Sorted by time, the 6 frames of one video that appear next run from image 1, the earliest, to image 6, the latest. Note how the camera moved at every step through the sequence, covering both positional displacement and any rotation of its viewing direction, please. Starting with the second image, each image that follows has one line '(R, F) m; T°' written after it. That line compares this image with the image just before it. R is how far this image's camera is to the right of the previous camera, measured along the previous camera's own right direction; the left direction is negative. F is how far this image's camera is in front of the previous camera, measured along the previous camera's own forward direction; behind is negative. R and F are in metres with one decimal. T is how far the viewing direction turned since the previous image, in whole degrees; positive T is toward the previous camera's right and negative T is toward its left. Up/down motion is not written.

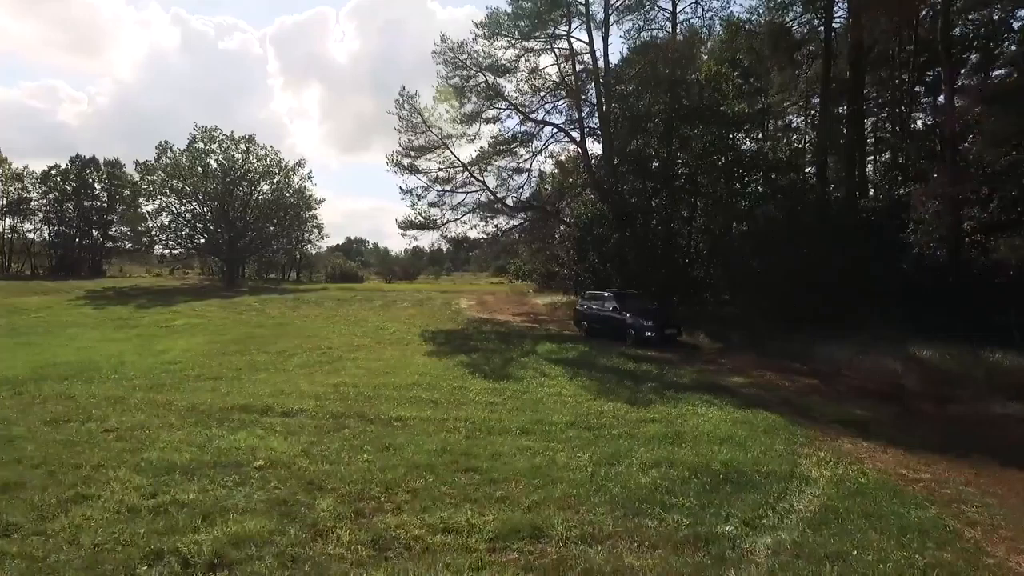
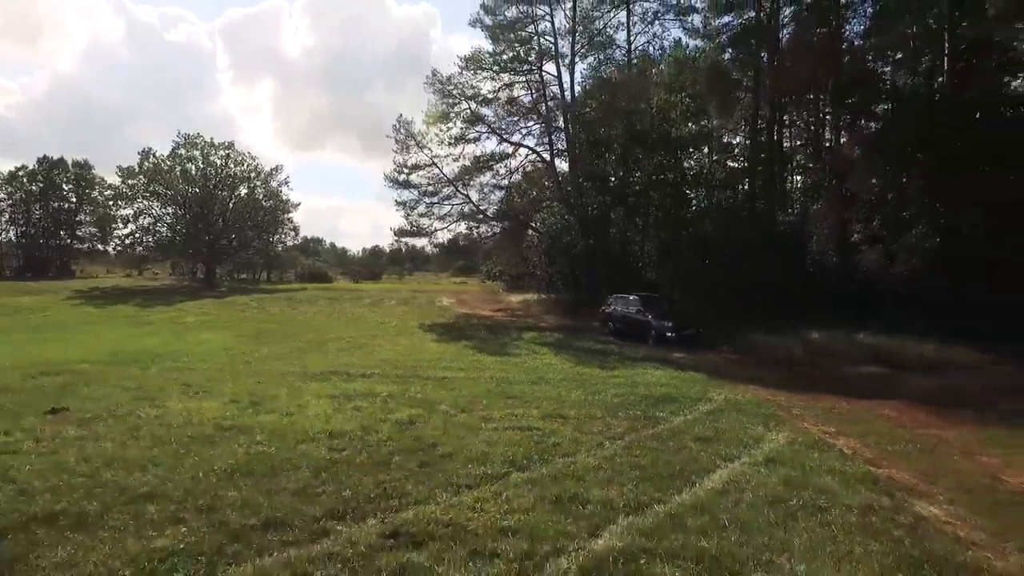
(-1.4, -4.9) m; +4°
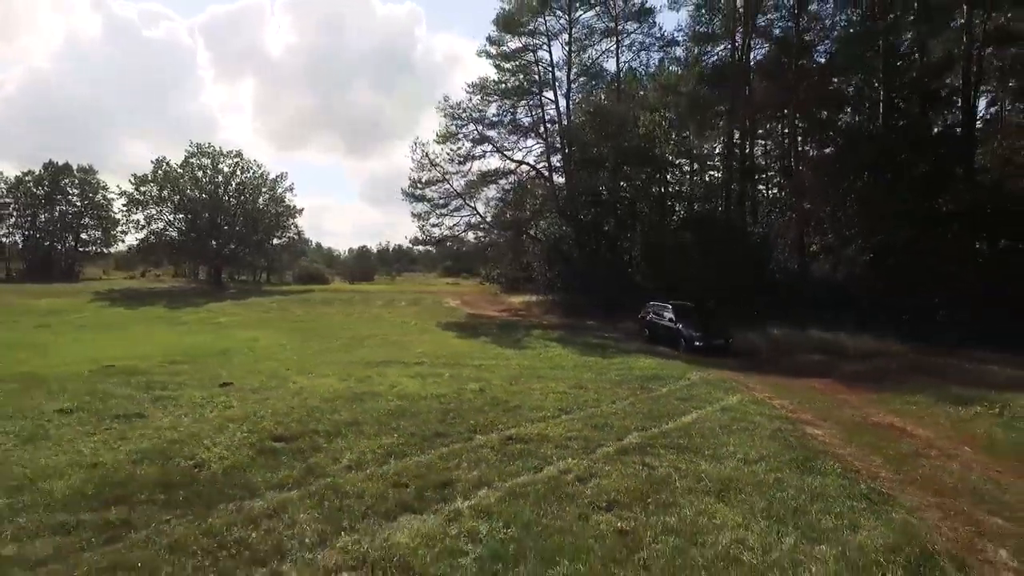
(-1.2, -4.2) m; +1°
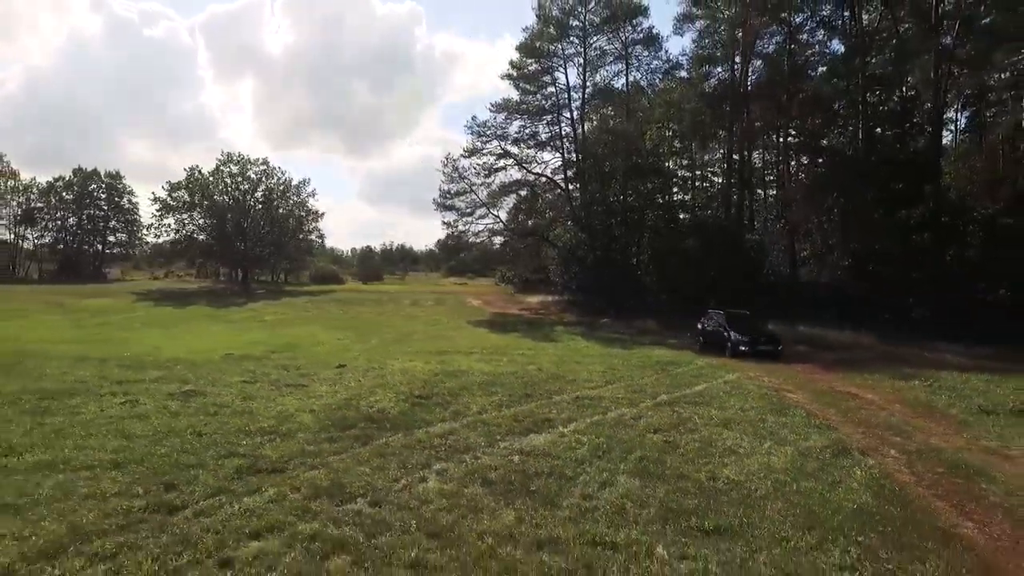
(-1.5, -4.2) m; 0°
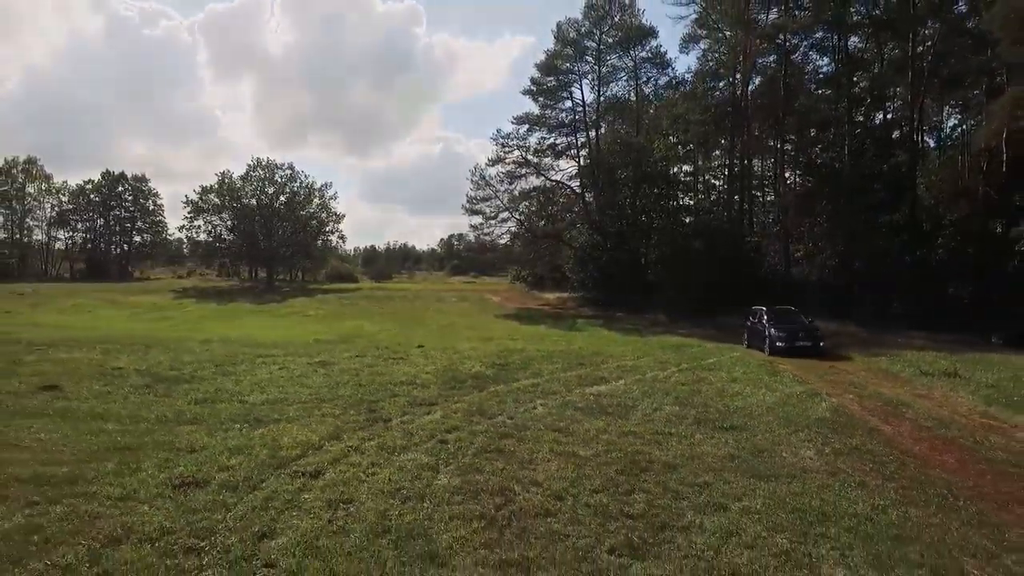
(-1.7, -4.3) m; 0°
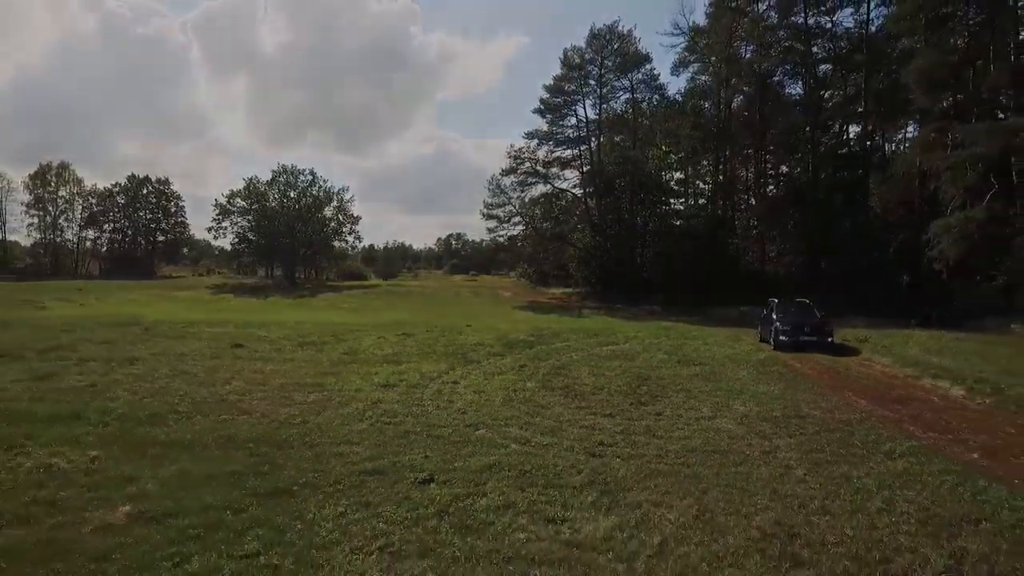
(-1.6, -6.4) m; +1°
